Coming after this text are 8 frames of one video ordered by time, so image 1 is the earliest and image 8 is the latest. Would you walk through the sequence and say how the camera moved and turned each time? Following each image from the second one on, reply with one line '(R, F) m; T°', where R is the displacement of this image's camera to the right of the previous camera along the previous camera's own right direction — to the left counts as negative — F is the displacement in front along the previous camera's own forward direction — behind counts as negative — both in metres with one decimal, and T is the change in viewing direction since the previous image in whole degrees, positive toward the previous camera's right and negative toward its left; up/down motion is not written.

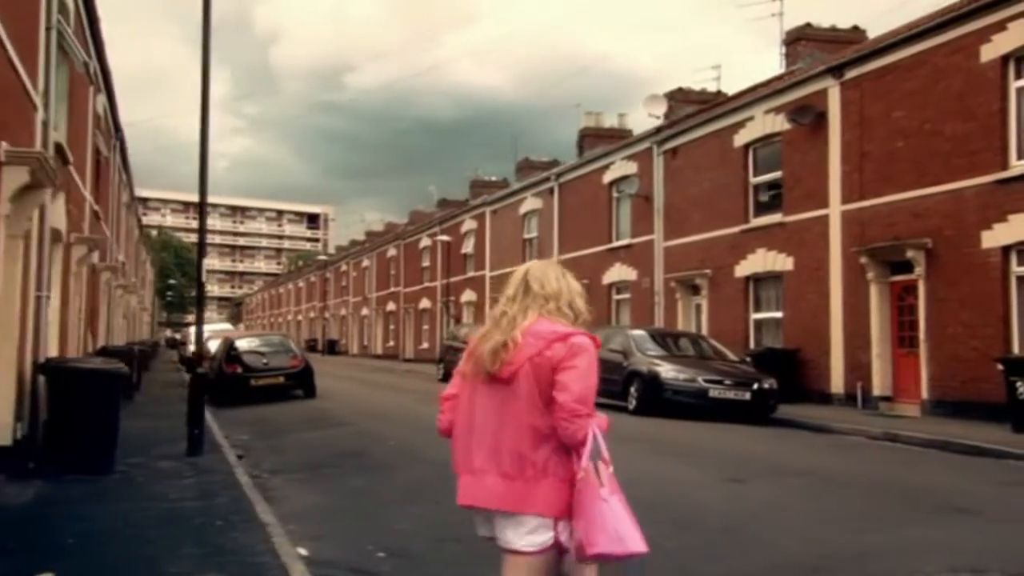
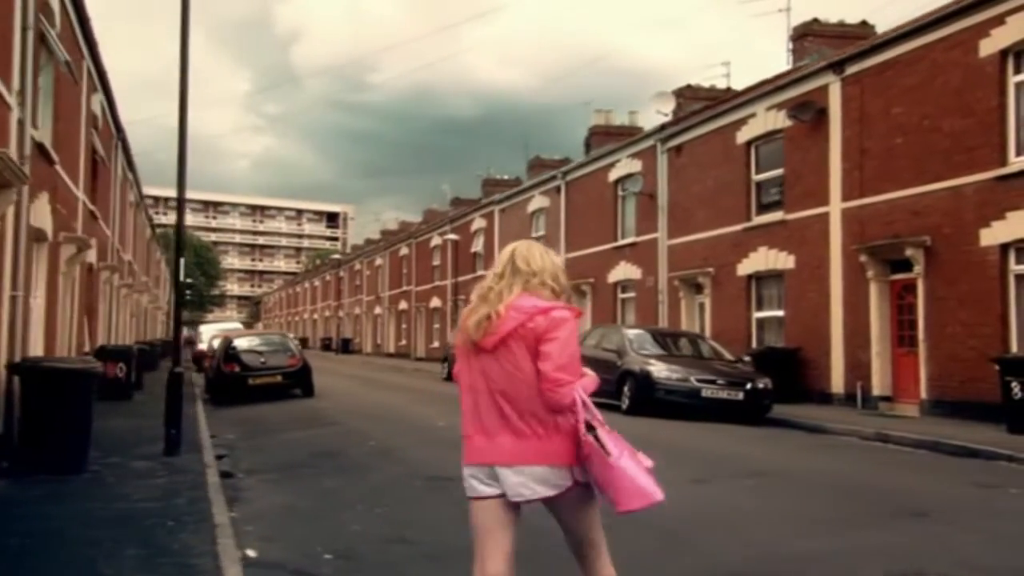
(+0.4, +0.1) m; -1°
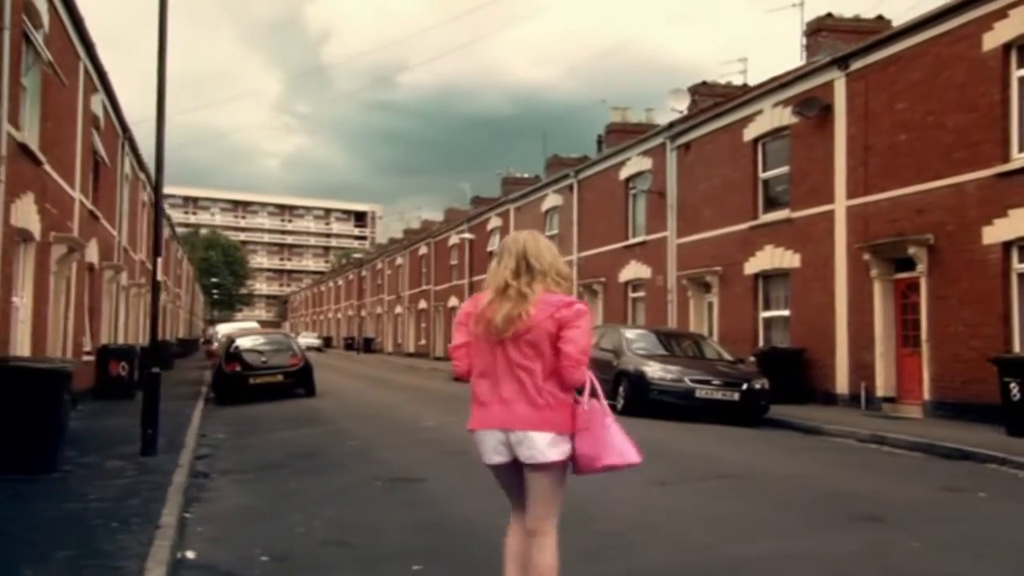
(+0.5, +0.1) m; -2°
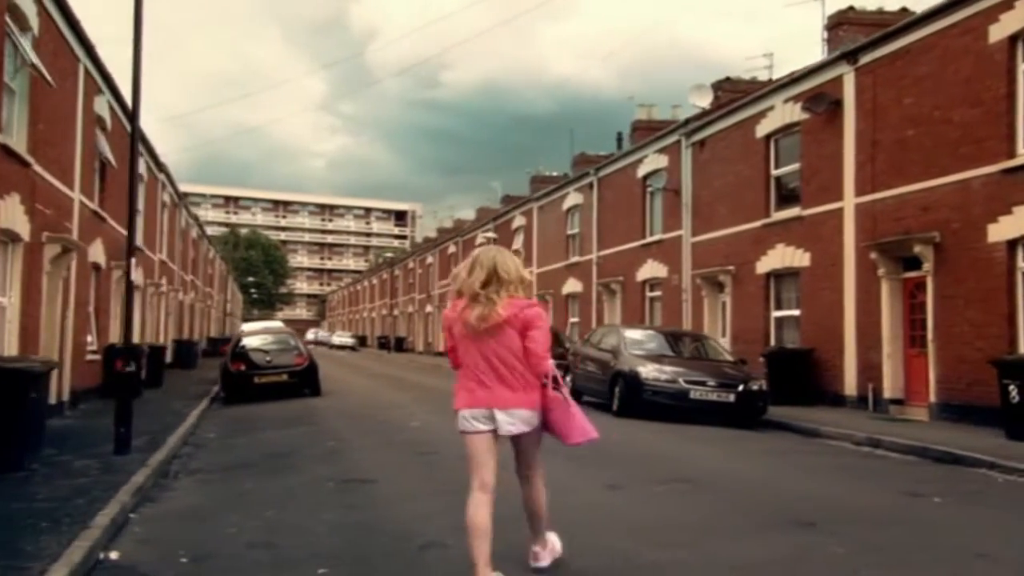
(+0.7, +0.1) m; -3°
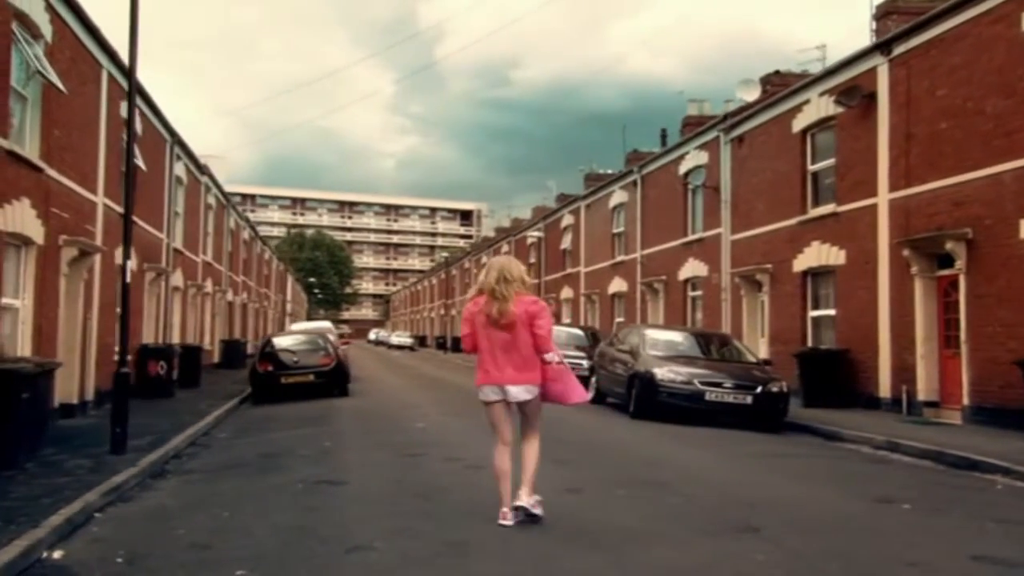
(+0.8, +0.2) m; -4°
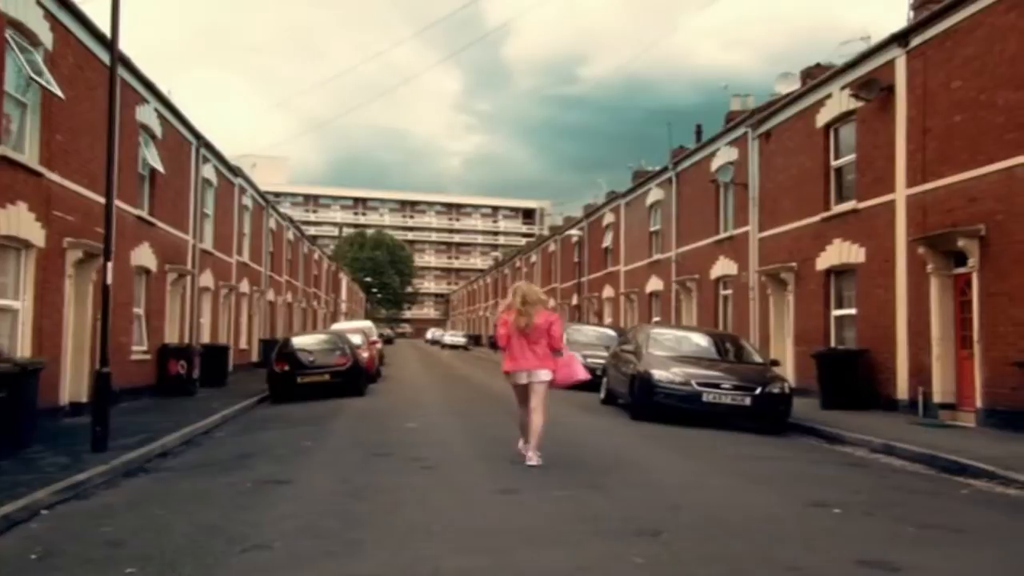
(+1.0, +0.1) m; -4°
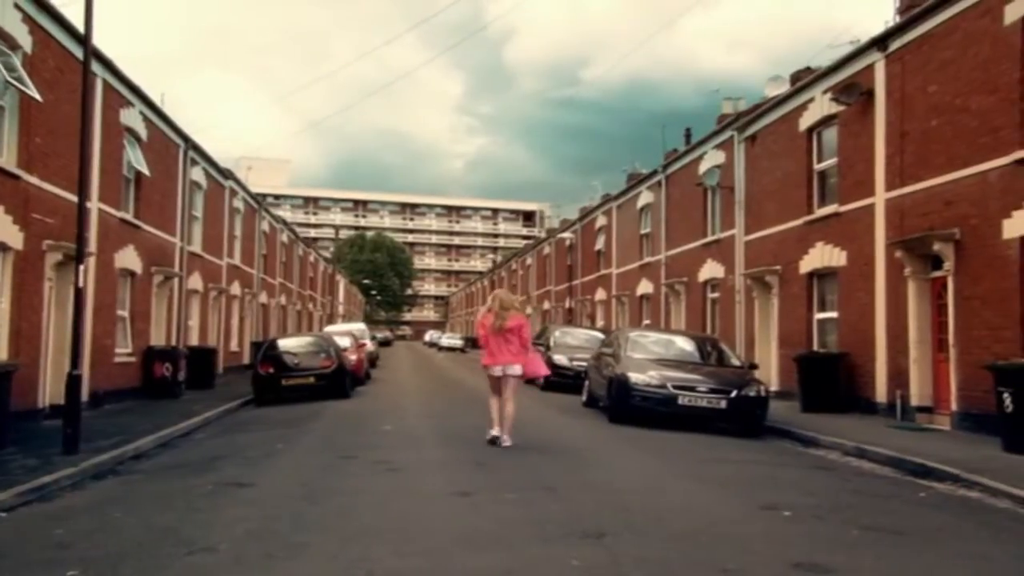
(+0.3, -0.1) m; 0°
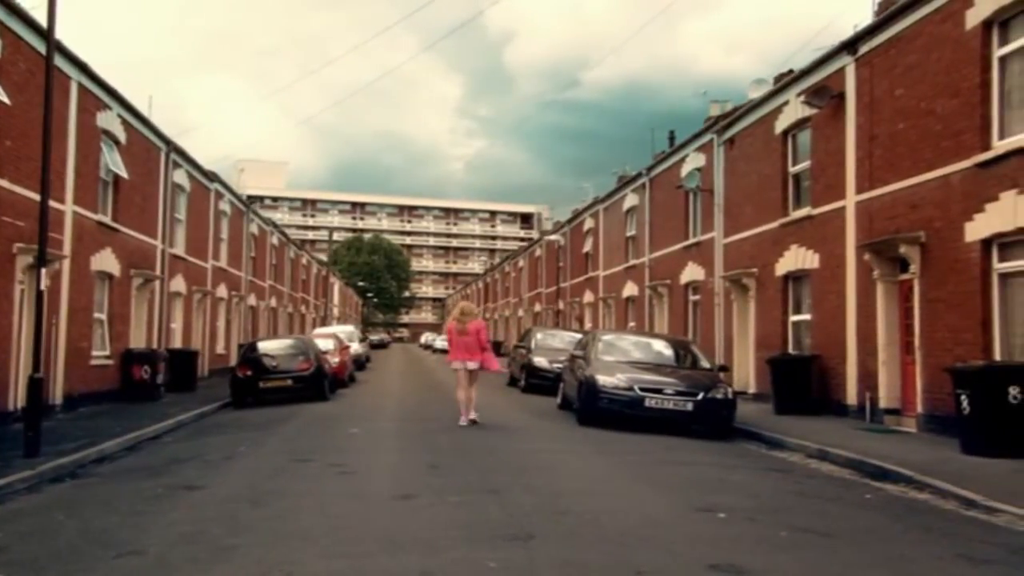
(+0.4, -0.1) m; 0°
